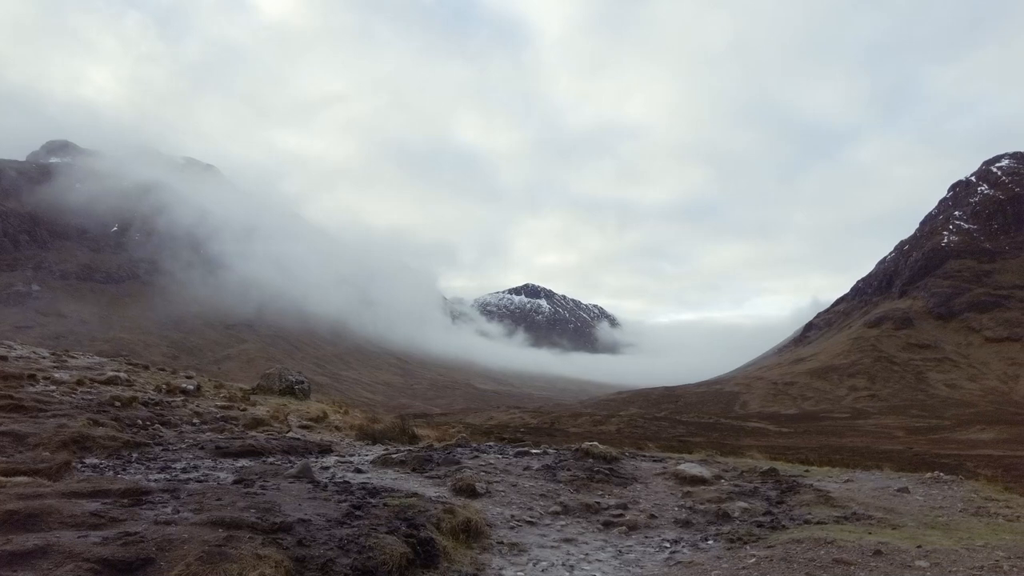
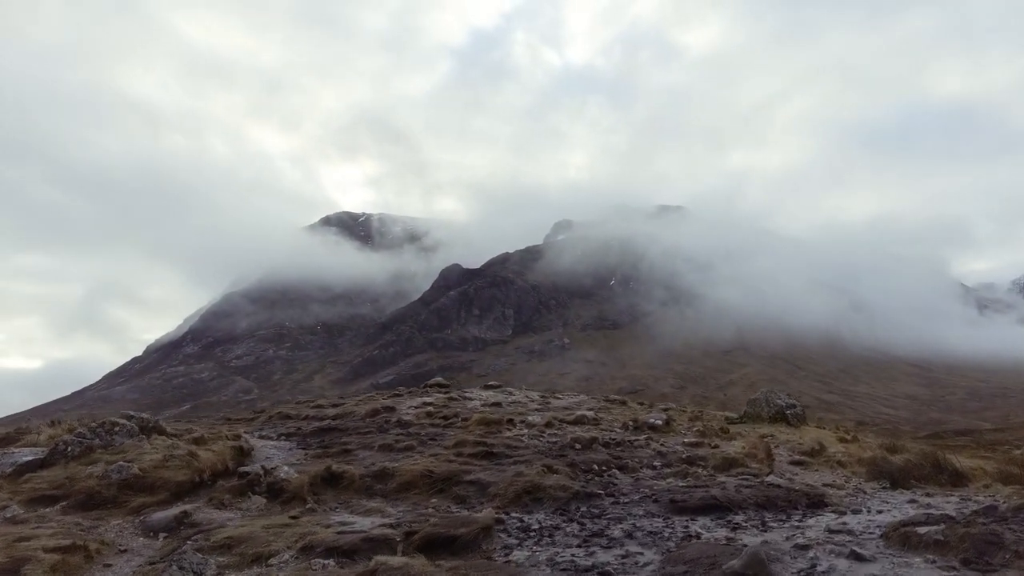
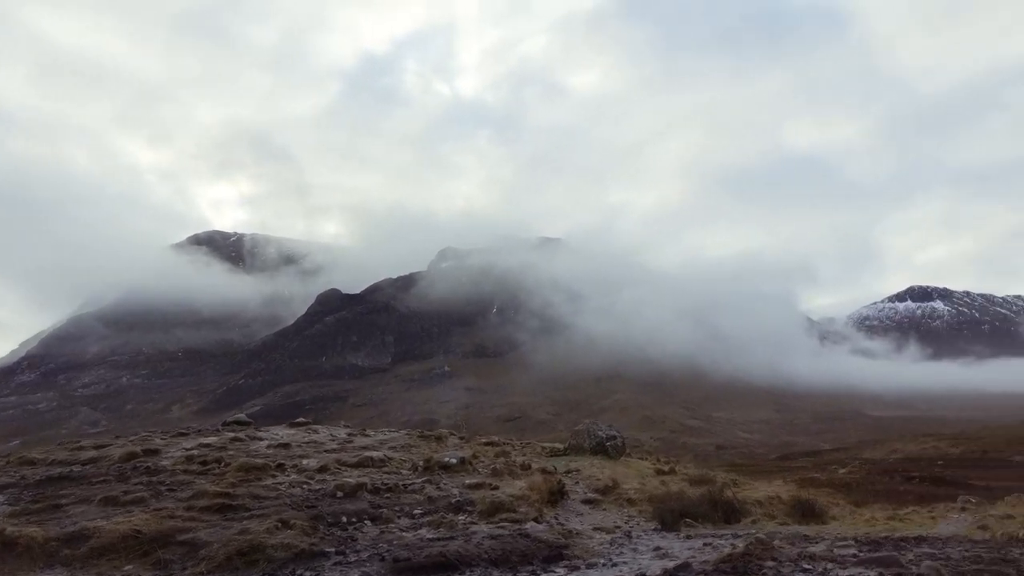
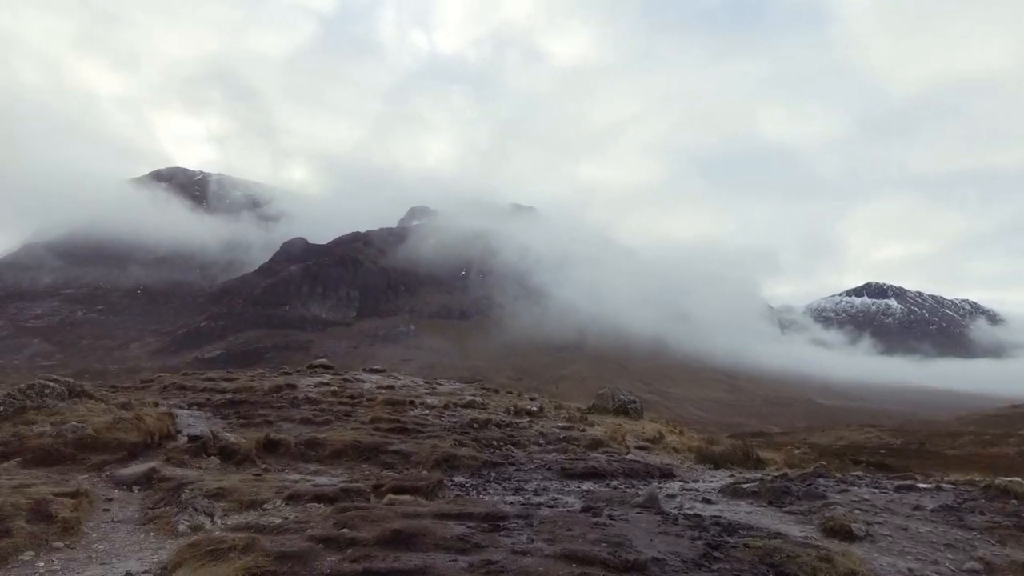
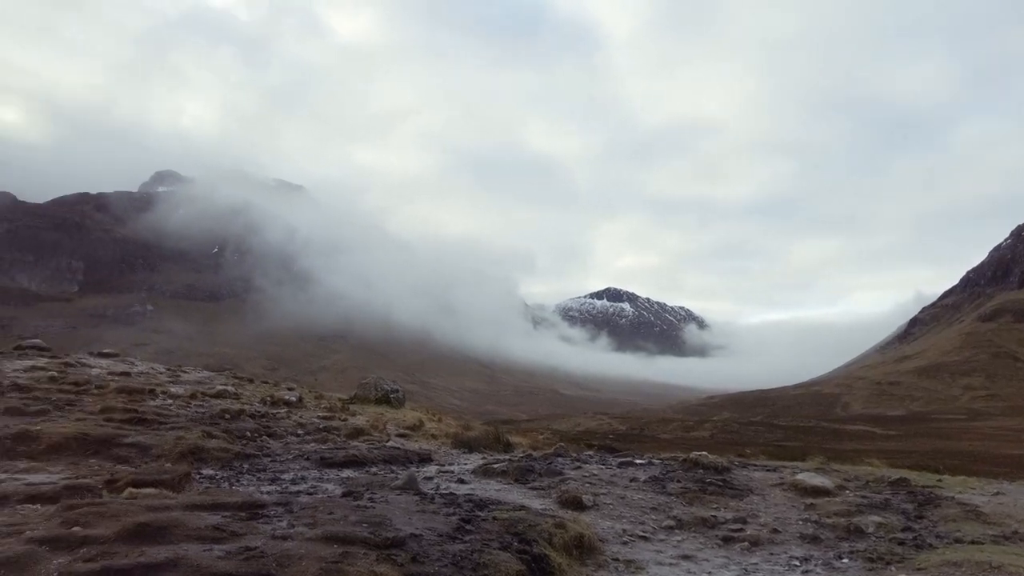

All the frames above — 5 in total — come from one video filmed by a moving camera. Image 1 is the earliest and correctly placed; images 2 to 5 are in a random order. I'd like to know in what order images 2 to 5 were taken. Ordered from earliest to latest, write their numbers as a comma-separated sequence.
5, 4, 2, 3
